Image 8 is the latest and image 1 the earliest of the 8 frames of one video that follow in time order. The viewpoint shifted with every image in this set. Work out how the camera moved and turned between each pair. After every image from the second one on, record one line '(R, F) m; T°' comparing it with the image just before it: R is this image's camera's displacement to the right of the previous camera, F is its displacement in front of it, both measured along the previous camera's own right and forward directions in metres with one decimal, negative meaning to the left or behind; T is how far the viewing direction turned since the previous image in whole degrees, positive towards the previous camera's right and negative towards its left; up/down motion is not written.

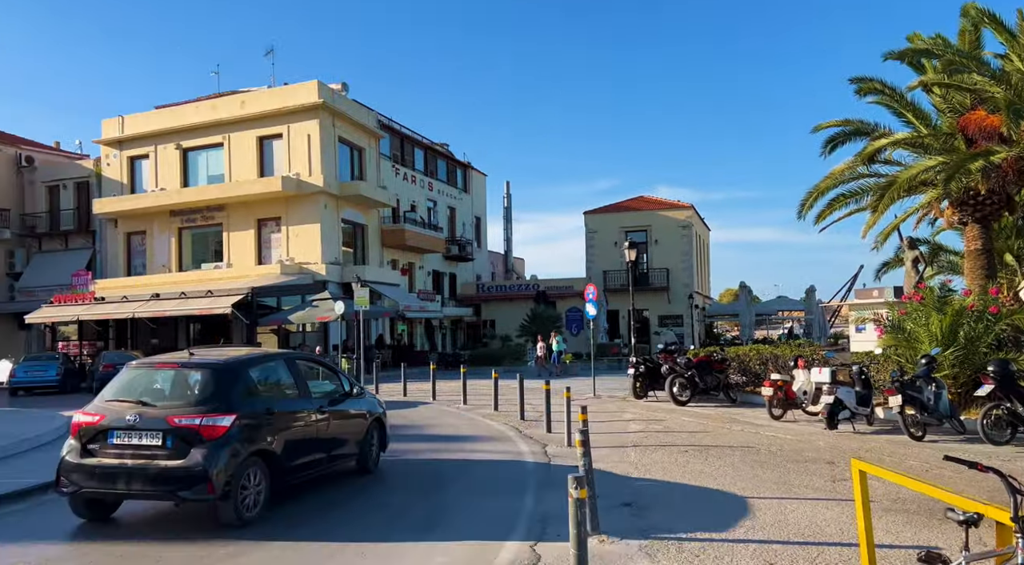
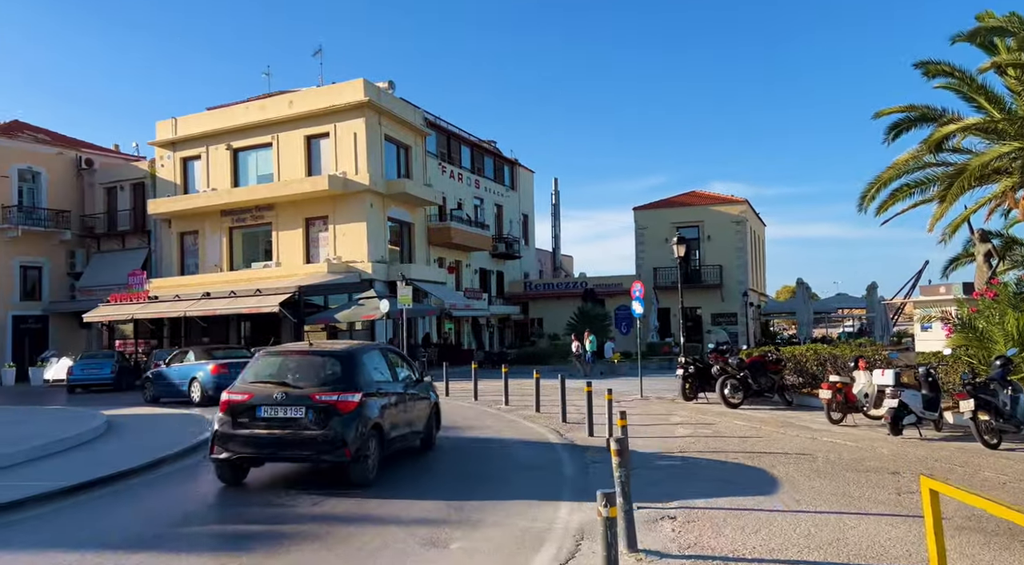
(+0.2, +0.5) m; -4°
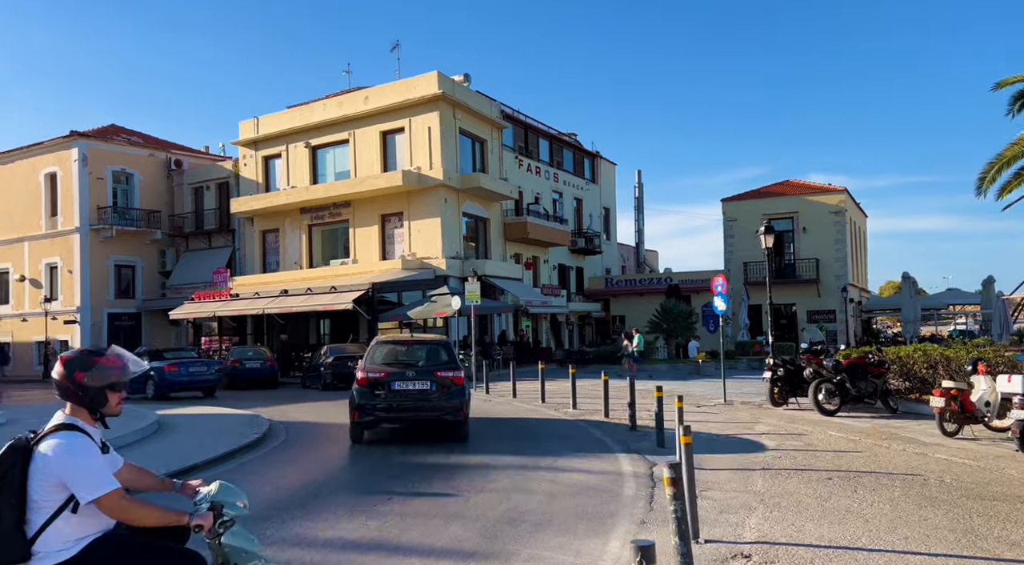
(+0.4, +1.1) m; -6°
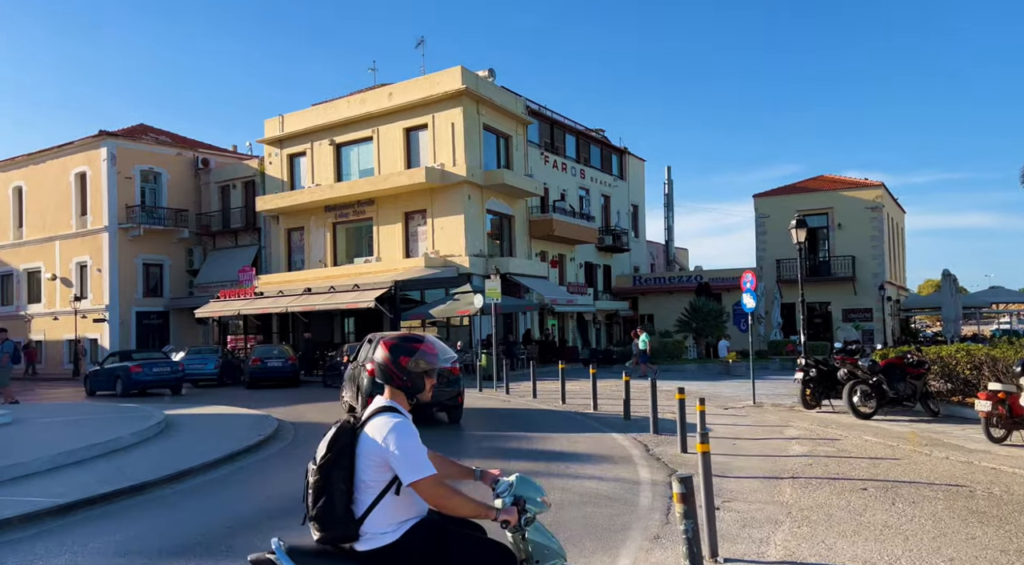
(+0.2, +0.5) m; -2°
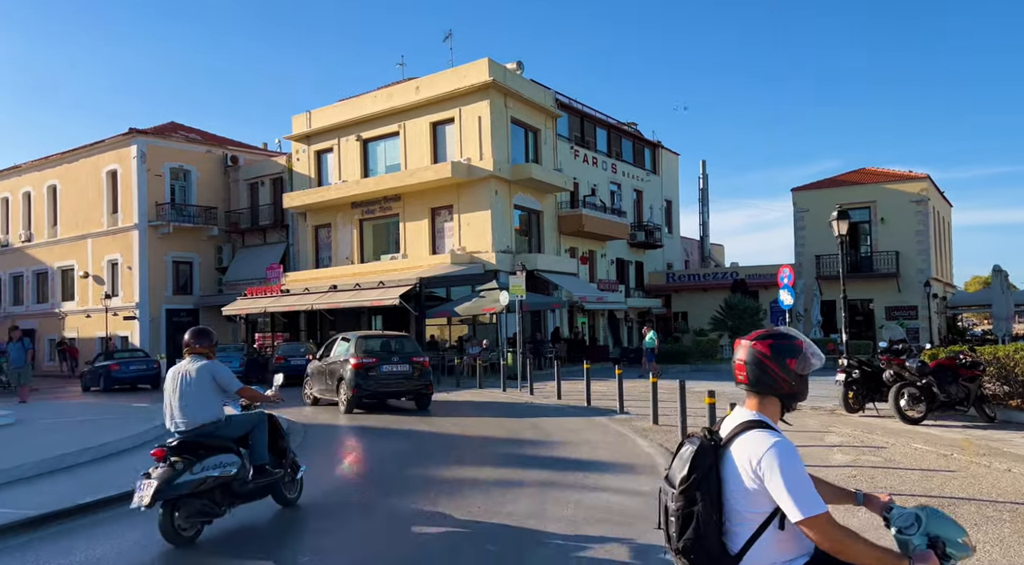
(+0.2, +0.7) m; -3°
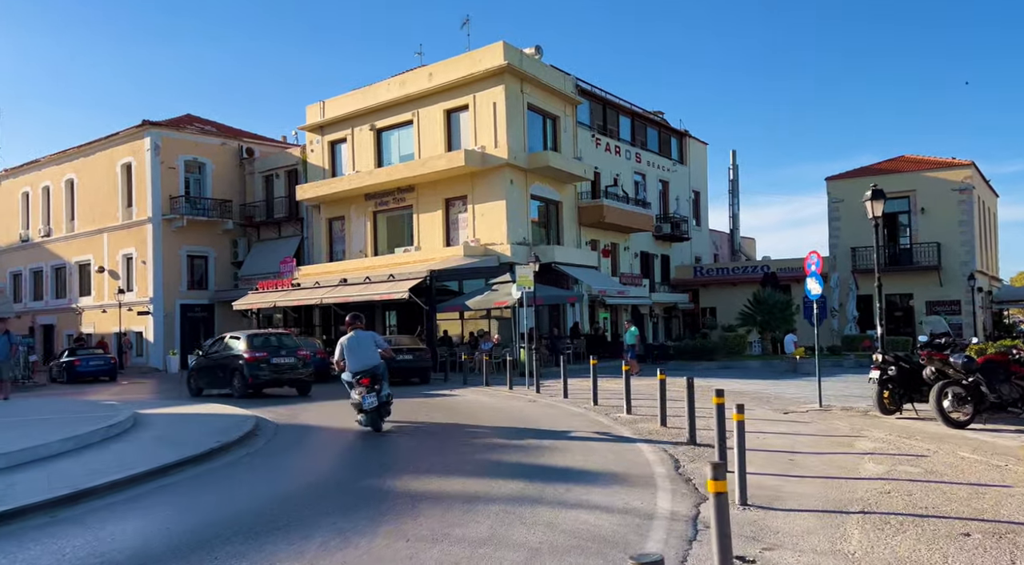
(+0.6, +1.2) m; -2°
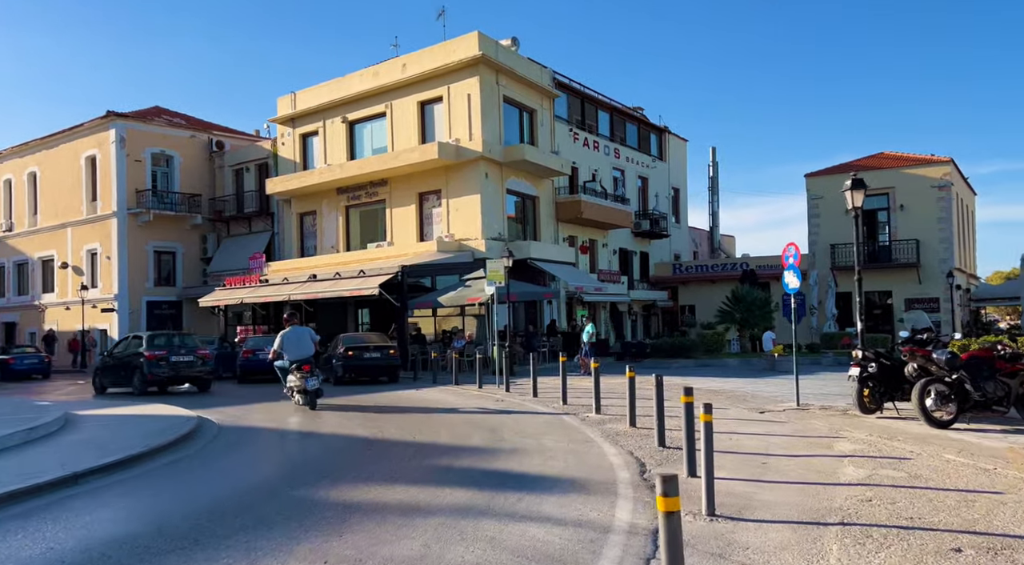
(+0.3, +0.6) m; +1°
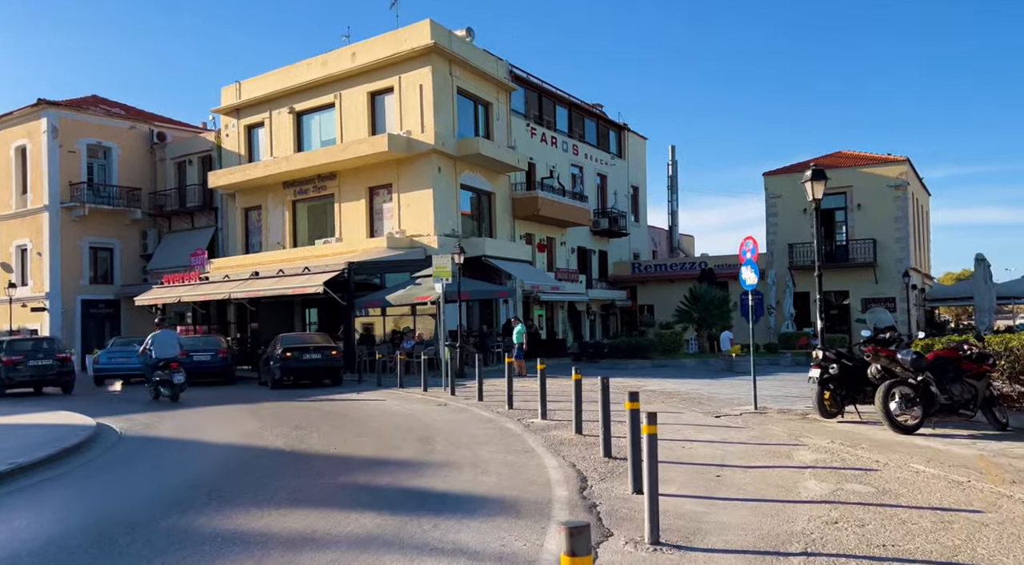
(+0.3, +0.9) m; +3°
